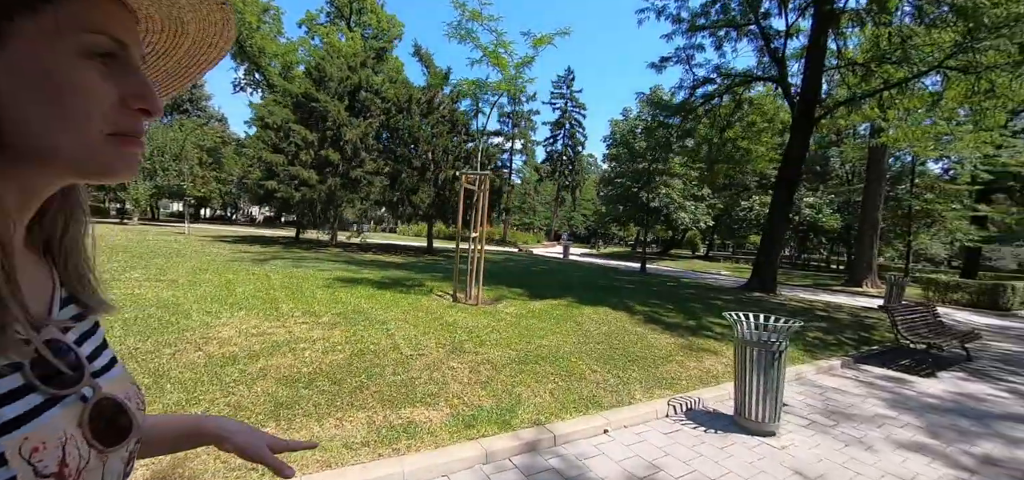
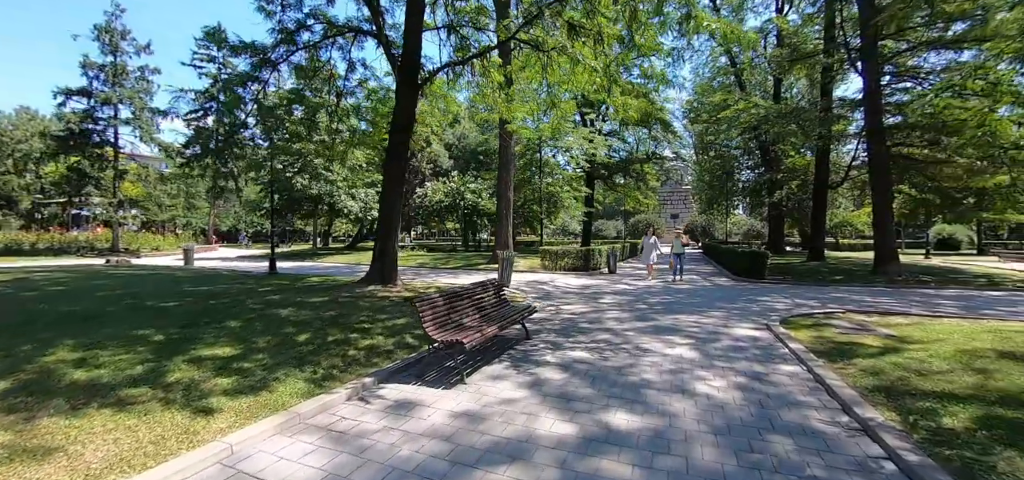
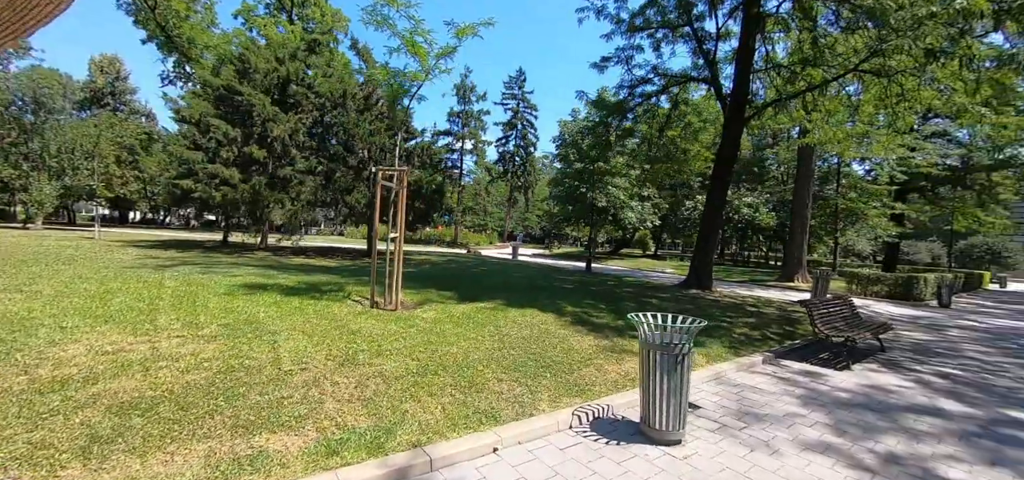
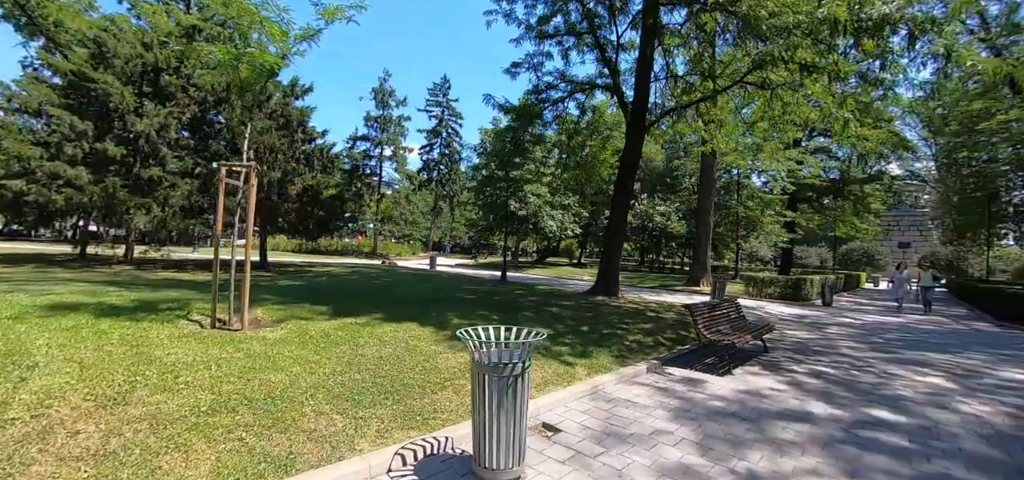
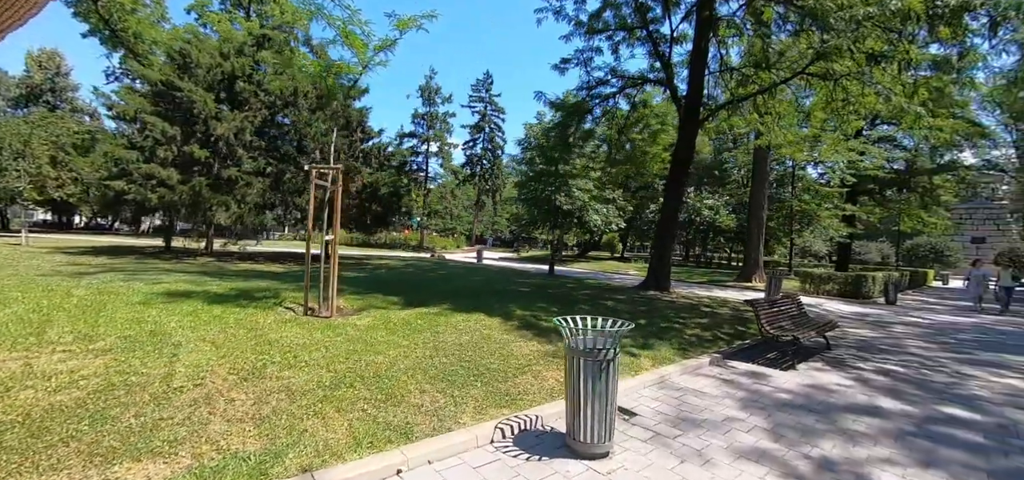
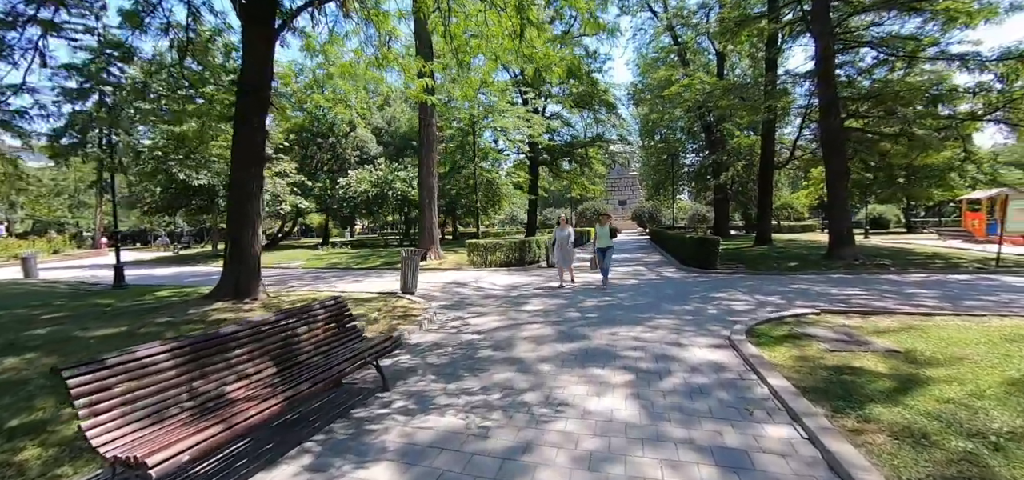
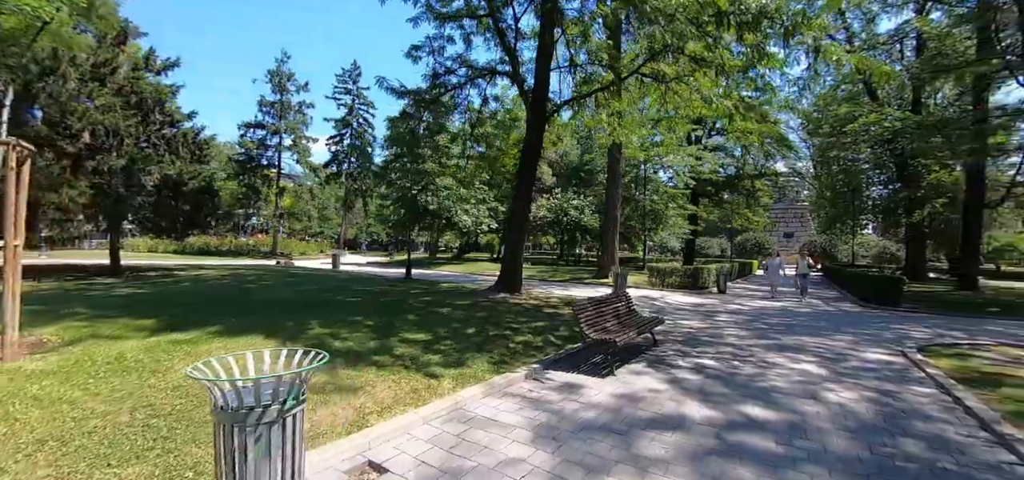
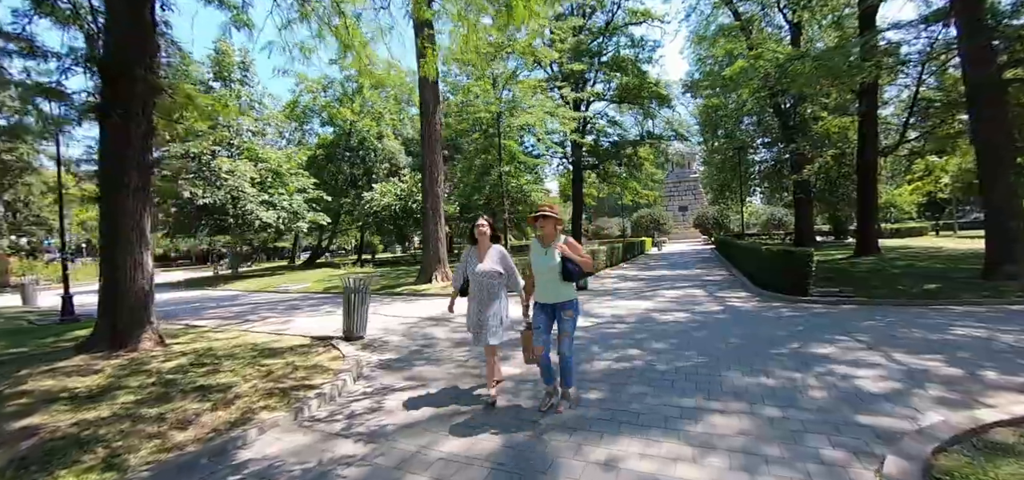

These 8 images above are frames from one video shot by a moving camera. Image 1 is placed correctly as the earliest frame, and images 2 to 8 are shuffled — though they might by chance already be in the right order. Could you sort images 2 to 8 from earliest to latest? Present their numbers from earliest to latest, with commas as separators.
3, 5, 4, 7, 2, 6, 8
